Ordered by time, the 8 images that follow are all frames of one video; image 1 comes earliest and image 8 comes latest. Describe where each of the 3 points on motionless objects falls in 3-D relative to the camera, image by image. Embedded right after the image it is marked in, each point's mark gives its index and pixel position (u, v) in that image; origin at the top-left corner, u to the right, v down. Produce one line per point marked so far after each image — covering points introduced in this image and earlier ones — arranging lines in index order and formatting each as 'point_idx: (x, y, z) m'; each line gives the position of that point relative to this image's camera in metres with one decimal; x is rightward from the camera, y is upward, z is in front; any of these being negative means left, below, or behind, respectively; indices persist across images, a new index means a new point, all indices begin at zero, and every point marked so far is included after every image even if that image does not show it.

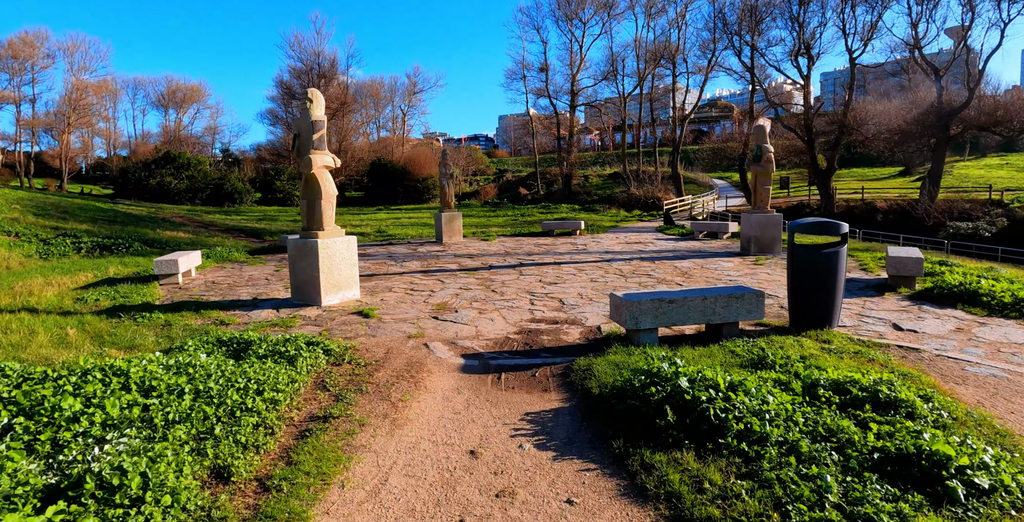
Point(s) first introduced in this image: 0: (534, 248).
0: (+0.6, +0.3, +13.2) m
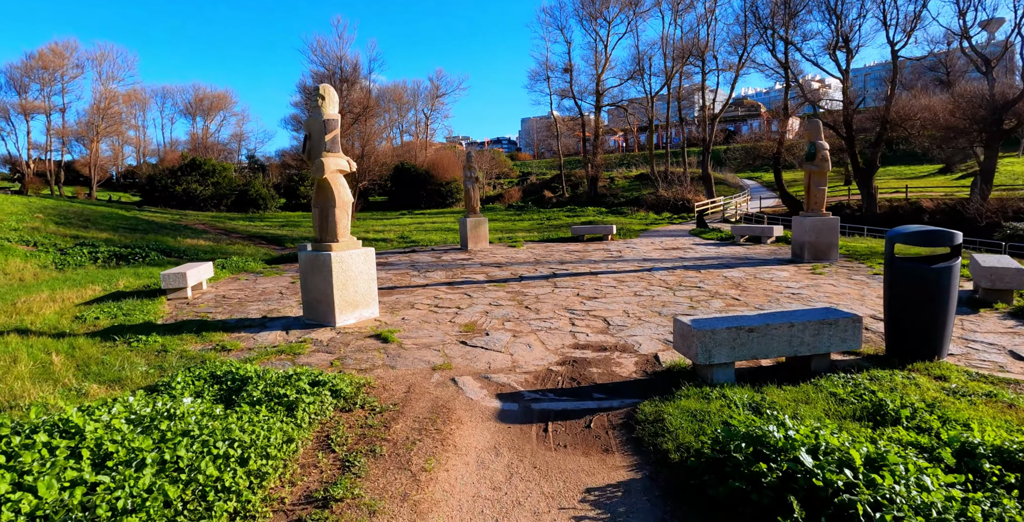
0: (+1.2, +0.1, +12.3) m
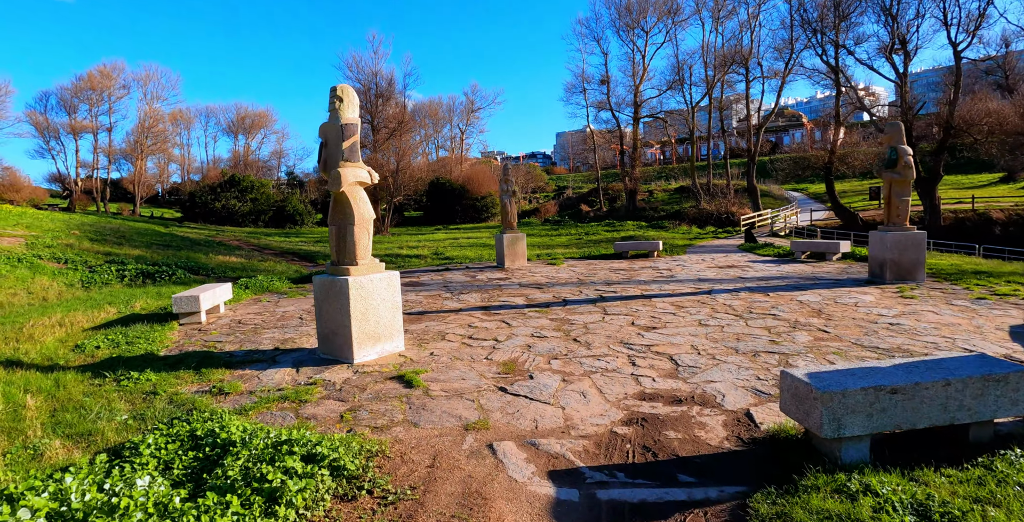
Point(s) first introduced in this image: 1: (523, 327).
0: (+2.0, -0.3, +11.3) m
1: (+0.1, -0.8, +6.7) m
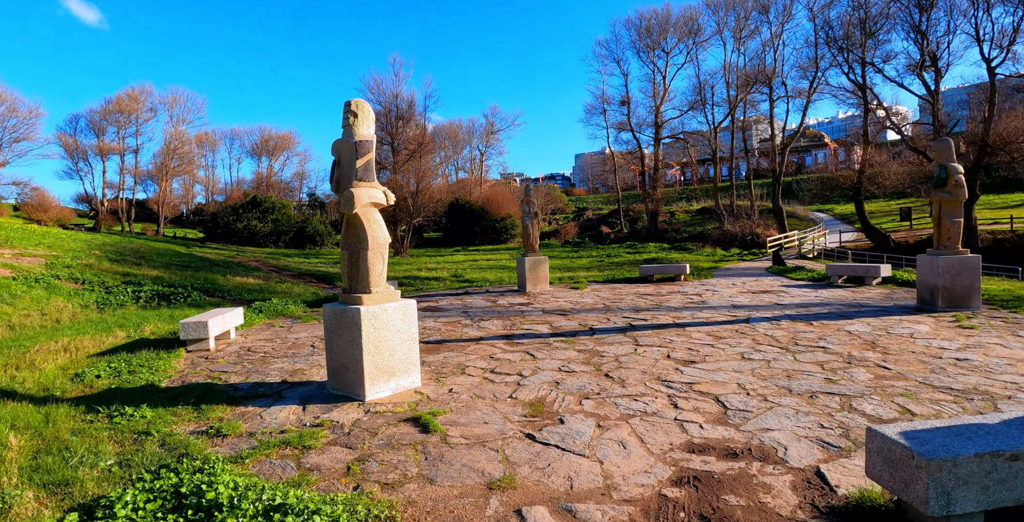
0: (+2.4, -0.8, +10.7) m
1: (+0.4, -1.1, +6.1) m
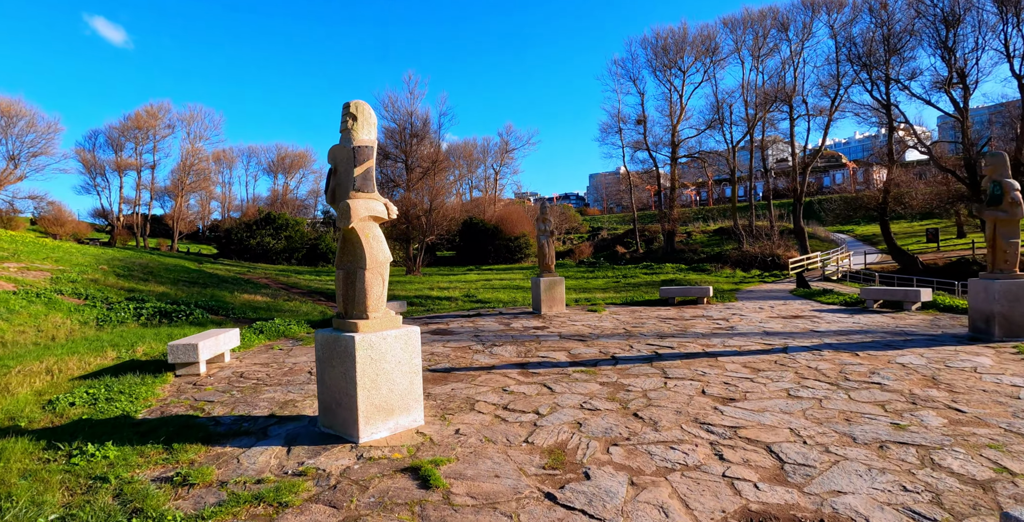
0: (+2.7, -1.1, +10.0) m
1: (+0.5, -1.3, +5.5) m
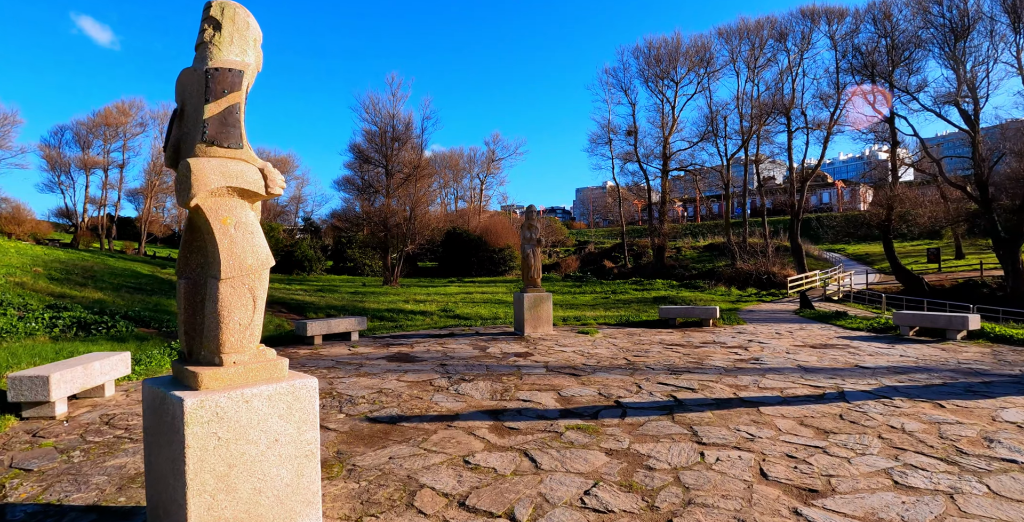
0: (+2.3, -1.4, +8.2) m
1: (+0.3, -1.4, +3.6) m
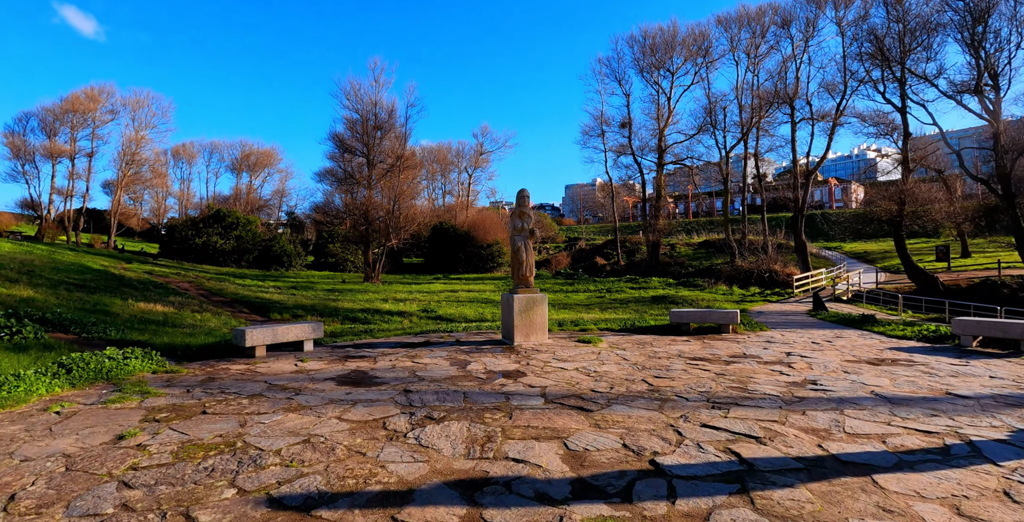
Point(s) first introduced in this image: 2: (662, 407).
0: (+2.2, -1.3, +6.4) m
1: (+0.3, -1.3, +1.7) m
2: (+1.3, -1.3, +5.1) m
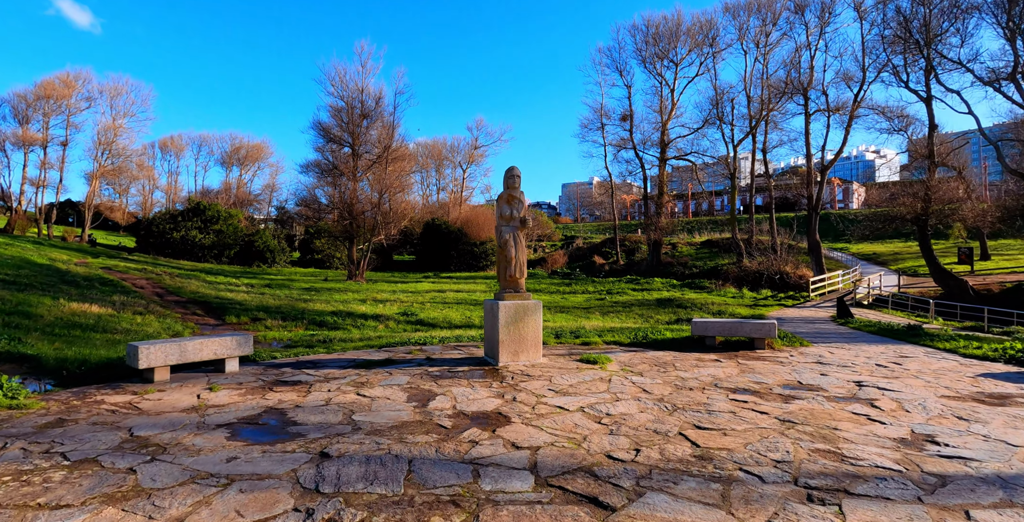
0: (+2.0, -1.3, +4.4) m
1: (+0.1, -1.3, -0.3) m
2: (+1.2, -1.3, +3.1) m
